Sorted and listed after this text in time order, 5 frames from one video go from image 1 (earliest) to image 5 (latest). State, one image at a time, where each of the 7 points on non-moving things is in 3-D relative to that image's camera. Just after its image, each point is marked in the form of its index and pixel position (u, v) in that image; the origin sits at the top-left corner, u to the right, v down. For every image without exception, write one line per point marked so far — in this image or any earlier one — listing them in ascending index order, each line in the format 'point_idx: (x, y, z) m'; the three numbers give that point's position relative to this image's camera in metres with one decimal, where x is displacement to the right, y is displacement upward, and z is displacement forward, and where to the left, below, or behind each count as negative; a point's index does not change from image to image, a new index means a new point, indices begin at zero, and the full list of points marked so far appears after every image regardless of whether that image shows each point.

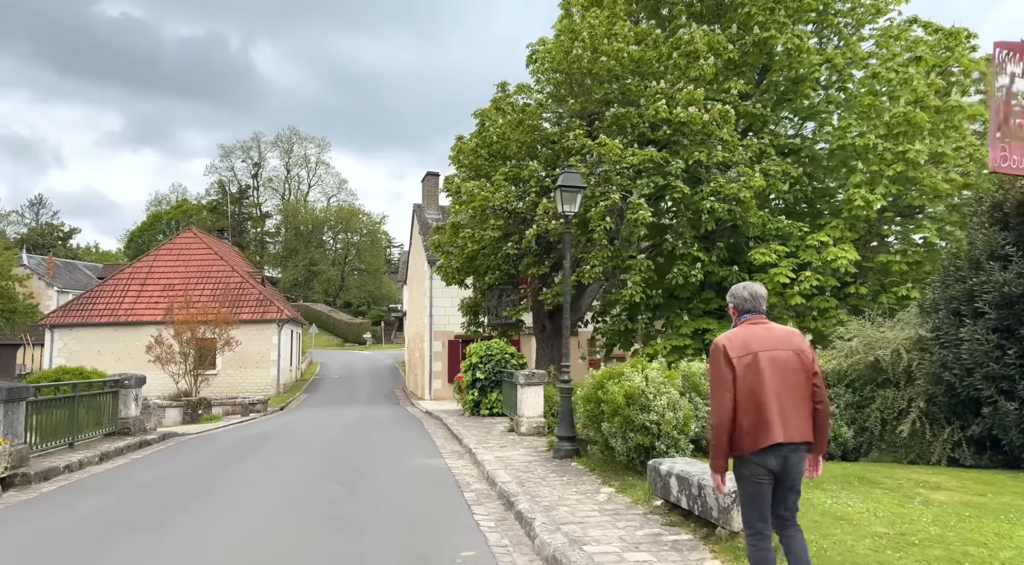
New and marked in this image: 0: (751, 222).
0: (+4.7, +1.2, +14.5) m
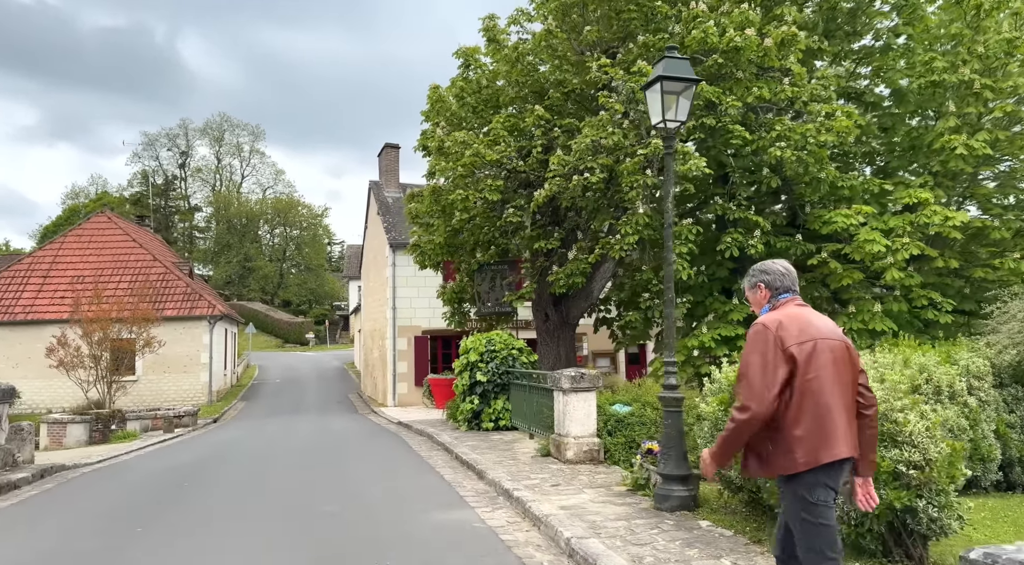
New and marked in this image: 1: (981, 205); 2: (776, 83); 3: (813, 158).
0: (+4.9, +1.7, +11.4) m
1: (+7.9, +1.3, +12.4) m
2: (+4.2, +3.2, +11.9) m
3: (+4.6, +1.9, +11.3) m
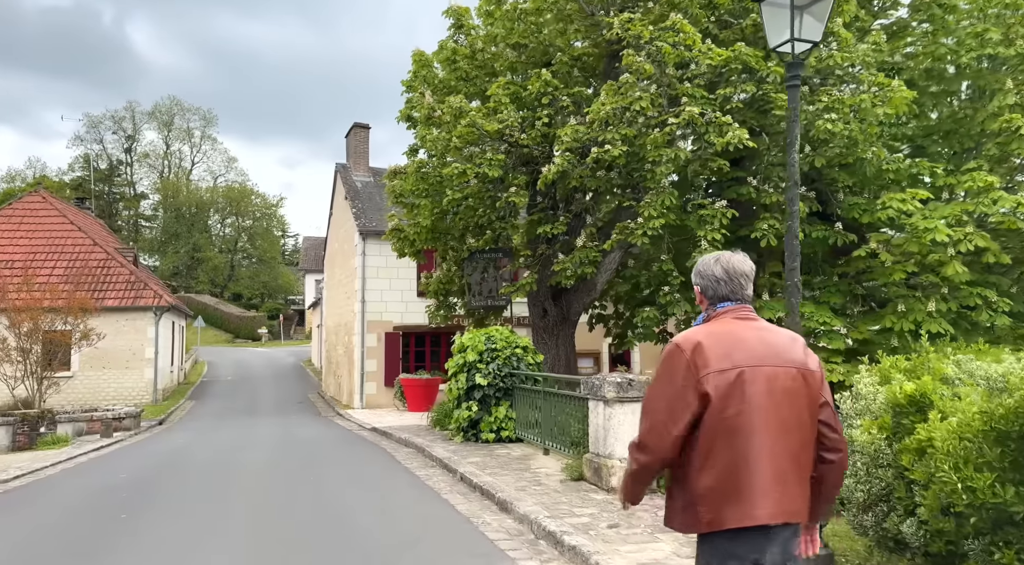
0: (+5.0, +1.7, +10.1) m
1: (+8.0, +1.3, +11.3) m
2: (+4.4, +3.3, +10.5) m
3: (+4.8, +2.0, +9.9) m
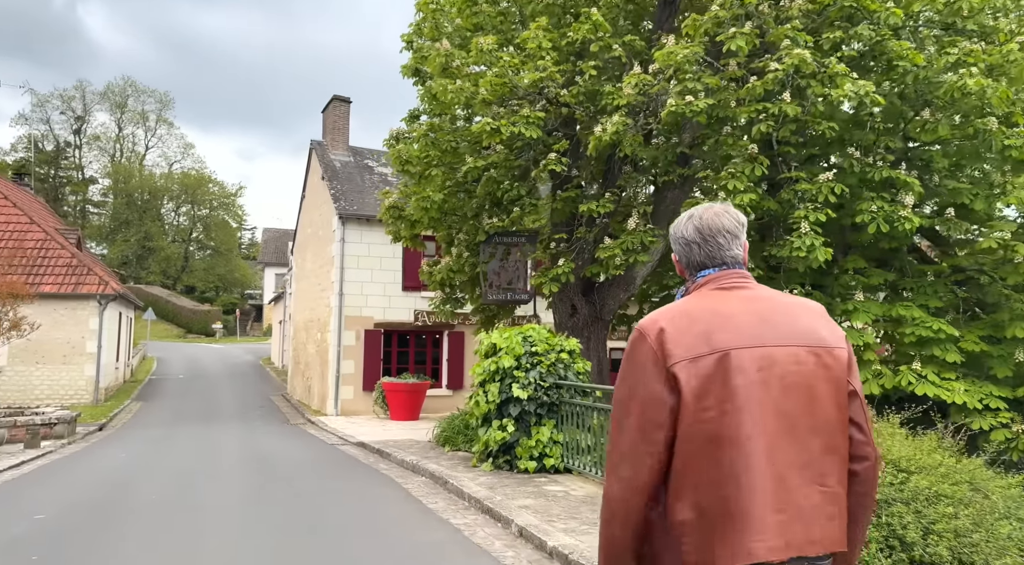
0: (+5.5, +1.7, +8.2) m
1: (+8.4, +1.3, +9.5) m
2: (+4.9, +3.3, +8.6) m
3: (+5.3, +2.0, +8.0) m
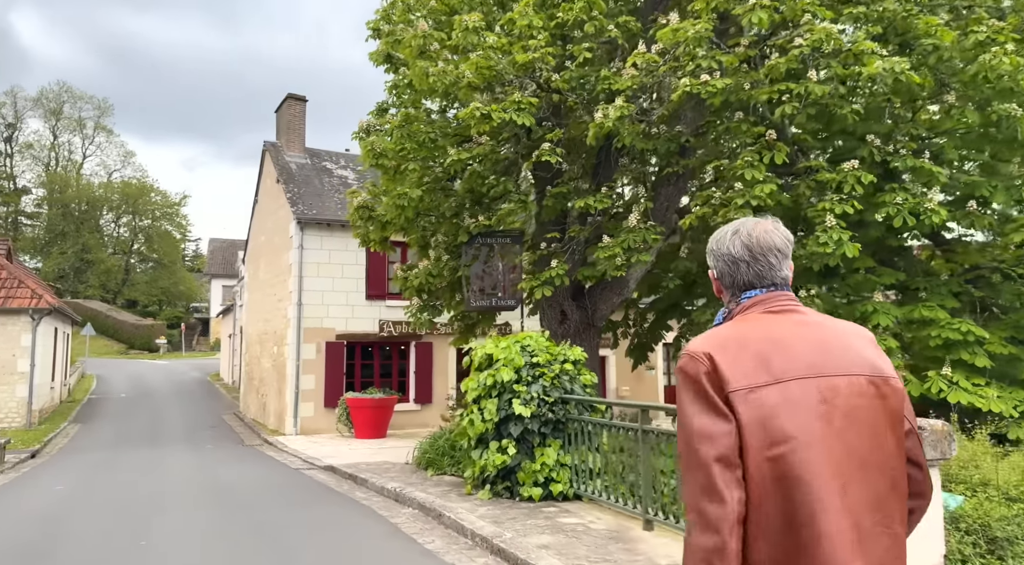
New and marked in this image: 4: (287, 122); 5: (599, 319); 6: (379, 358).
0: (+5.5, +1.8, +7.7) m
1: (+8.3, +1.3, +9.2) m
2: (+4.8, +3.4, +8.0) m
3: (+5.3, +2.1, +7.5) m
4: (-6.1, +4.3, +20.0) m
5: (+1.2, -0.5, +9.9) m
6: (-3.1, -1.8, +17.3) m
